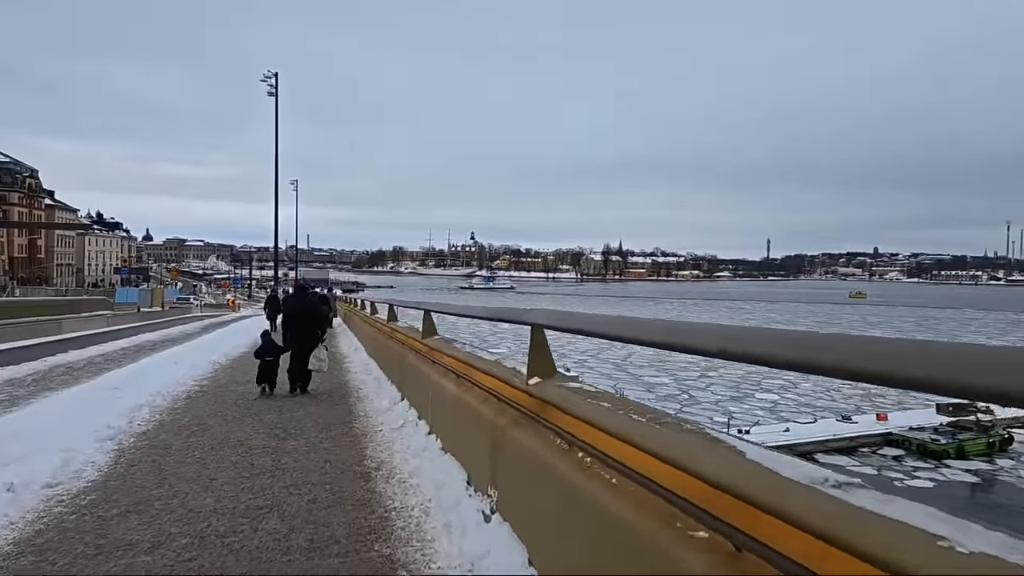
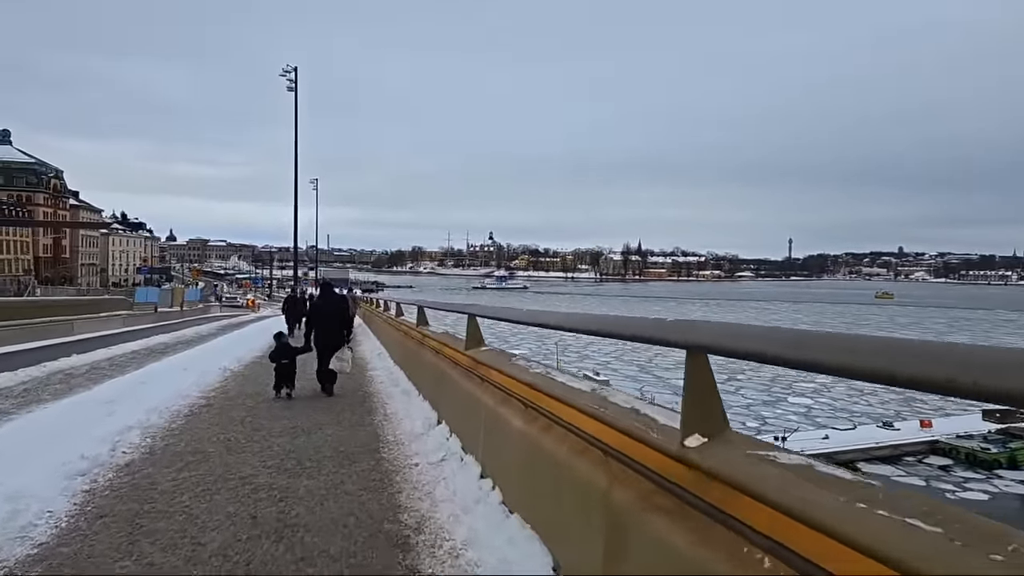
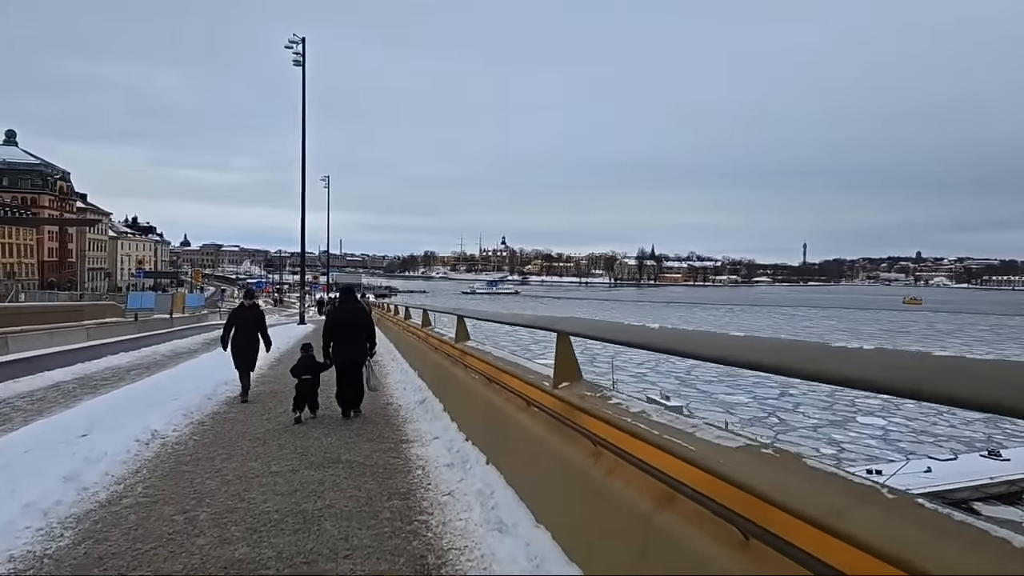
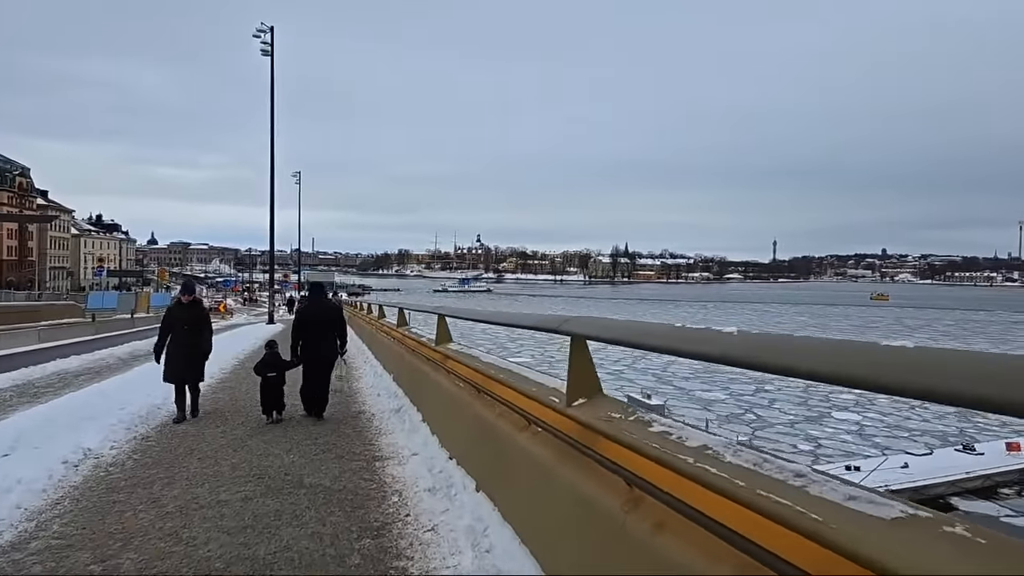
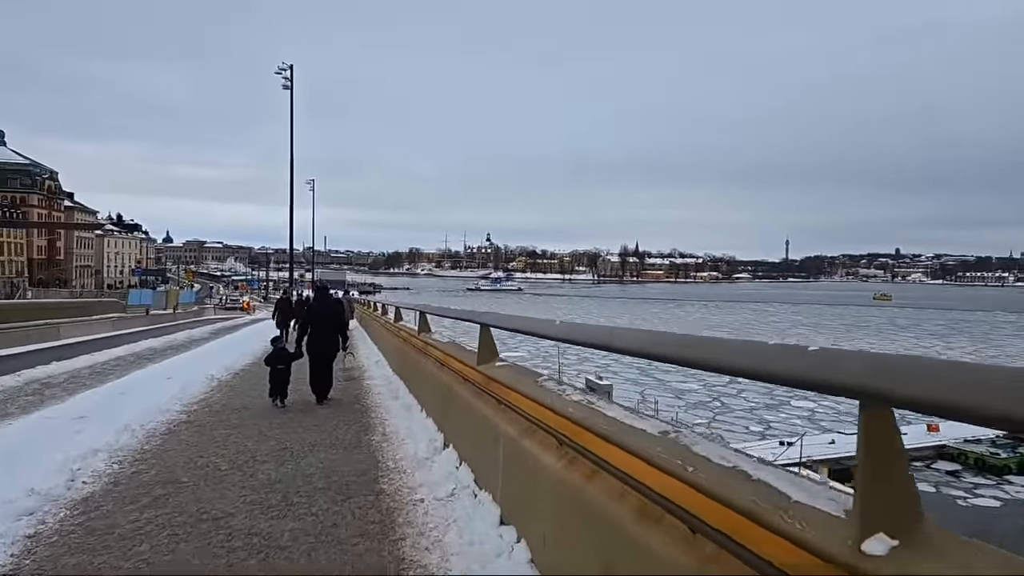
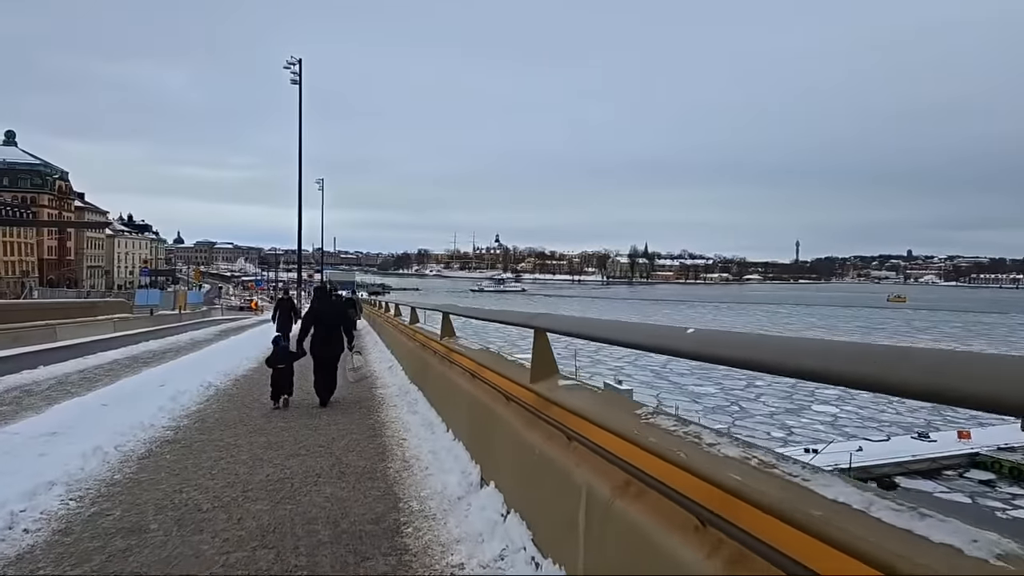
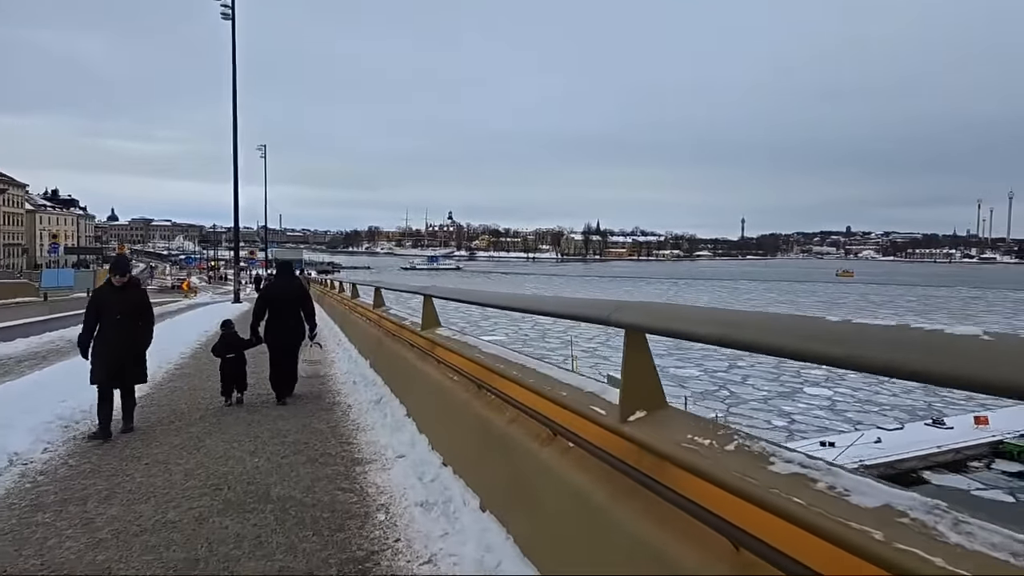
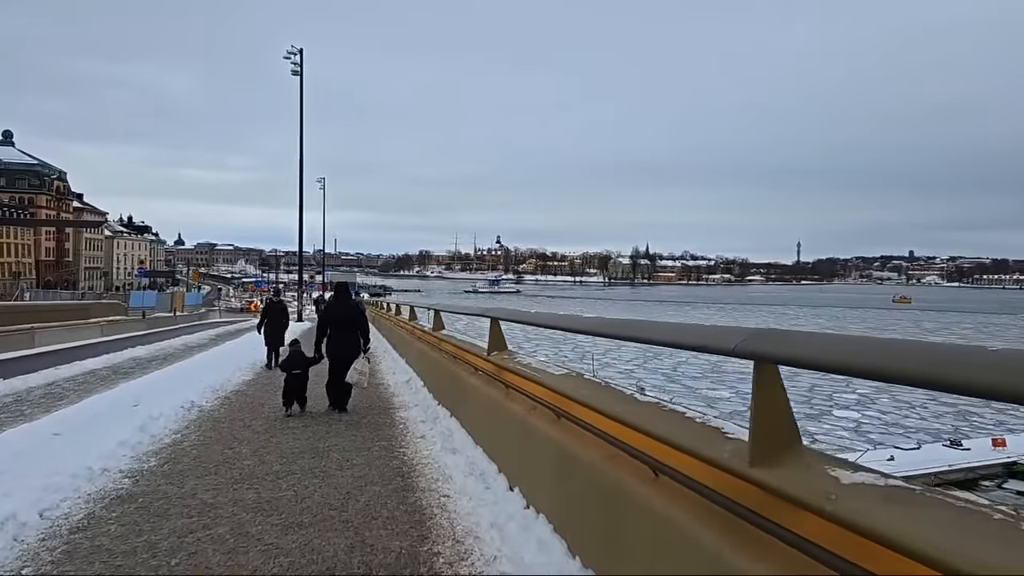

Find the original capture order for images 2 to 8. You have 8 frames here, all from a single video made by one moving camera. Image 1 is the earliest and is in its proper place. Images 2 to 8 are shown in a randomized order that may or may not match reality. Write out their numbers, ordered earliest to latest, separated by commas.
2, 5, 6, 8, 3, 4, 7
